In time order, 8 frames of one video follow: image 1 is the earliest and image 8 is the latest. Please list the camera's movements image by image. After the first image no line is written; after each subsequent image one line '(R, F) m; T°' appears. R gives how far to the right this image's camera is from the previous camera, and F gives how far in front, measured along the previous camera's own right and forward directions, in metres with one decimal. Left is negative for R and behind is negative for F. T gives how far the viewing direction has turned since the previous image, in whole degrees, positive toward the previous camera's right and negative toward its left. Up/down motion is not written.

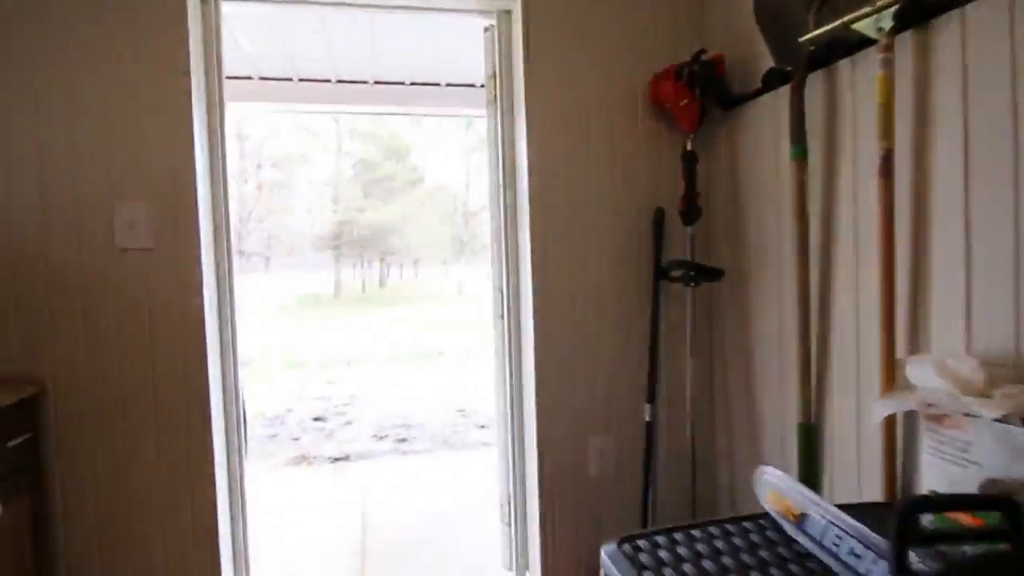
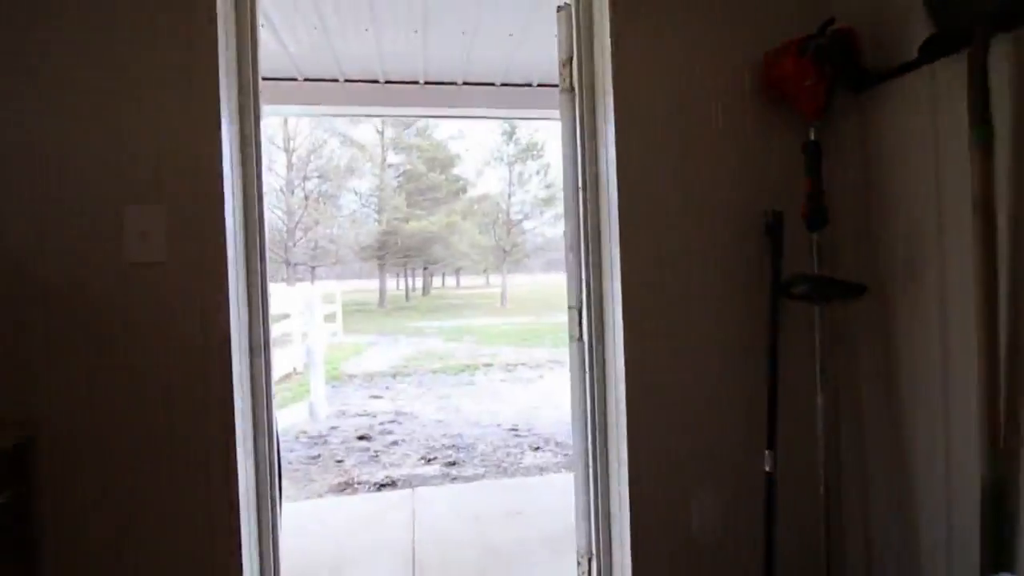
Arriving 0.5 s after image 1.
(-0.2, +0.4) m; -5°
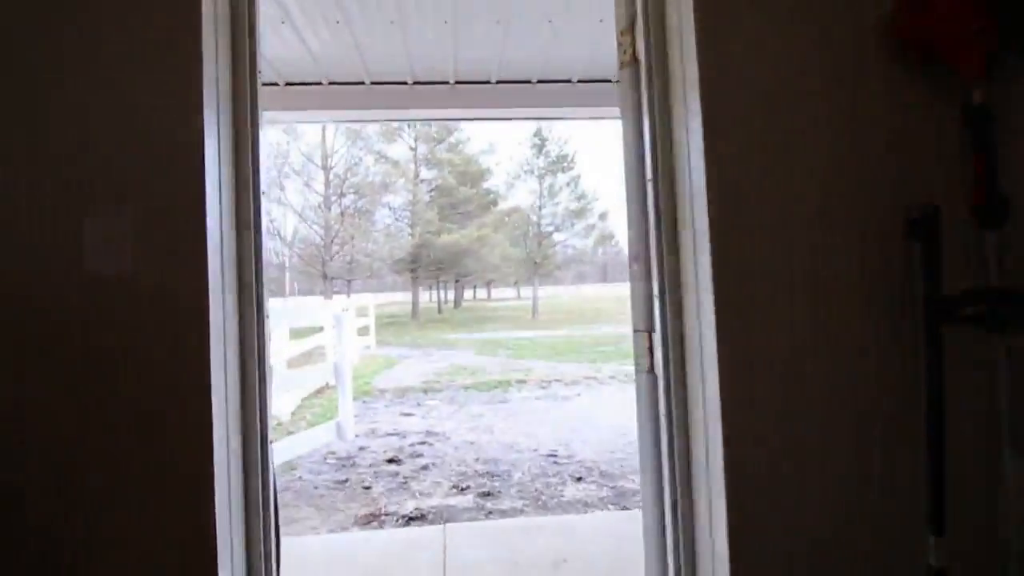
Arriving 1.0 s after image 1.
(-0.1, +0.3) m; -4°
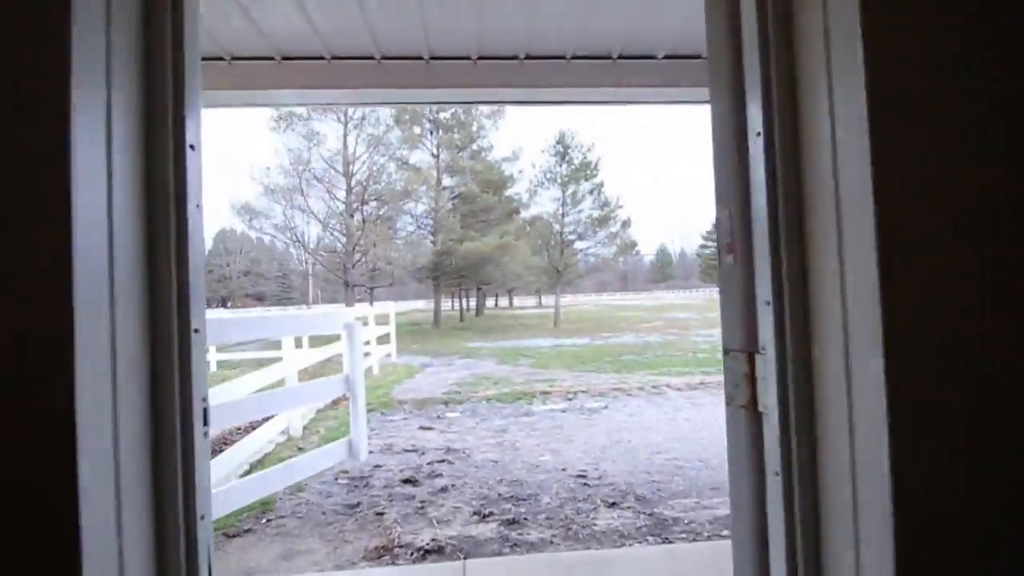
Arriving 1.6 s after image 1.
(0.0, +0.4) m; -3°
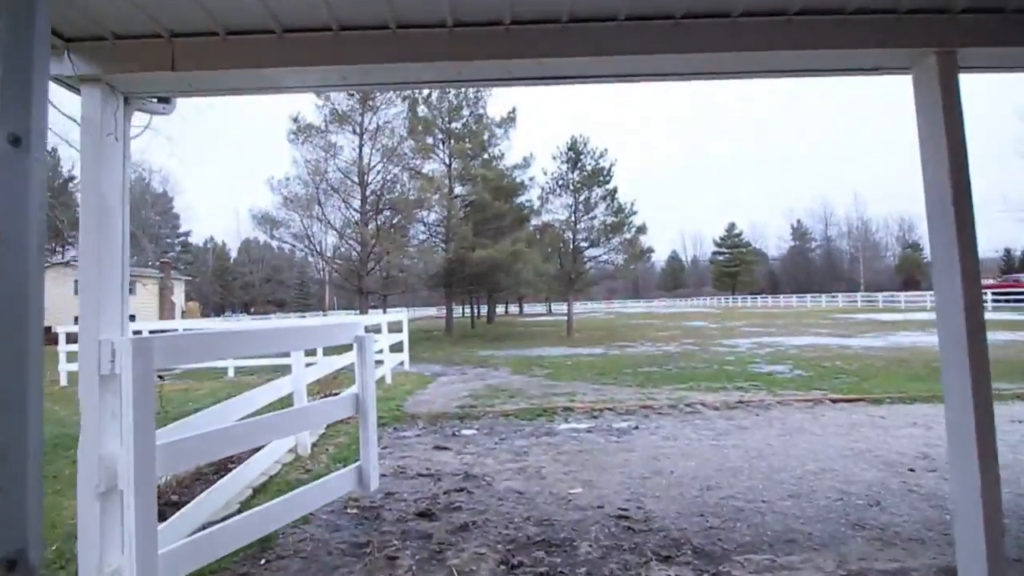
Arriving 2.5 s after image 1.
(-0.1, +0.6) m; -2°
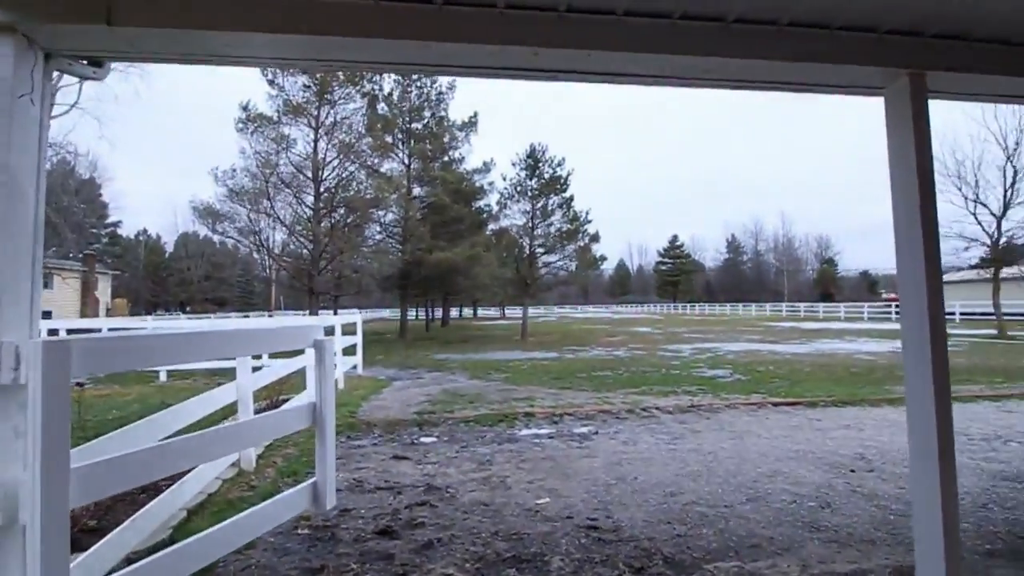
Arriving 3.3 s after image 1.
(-0.1, +0.1) m; +6°
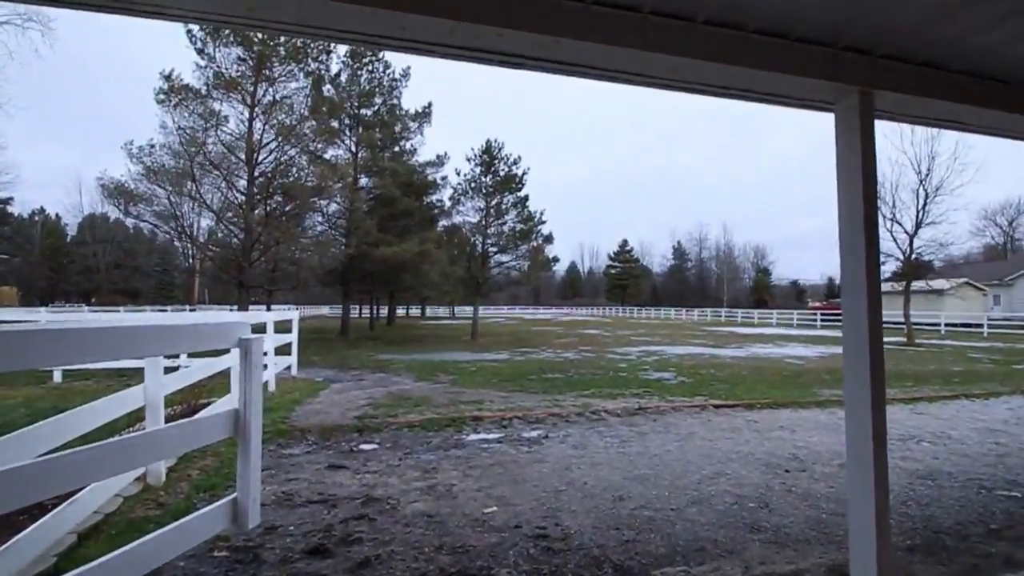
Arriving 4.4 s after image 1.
(-0.1, +0.2) m; +7°
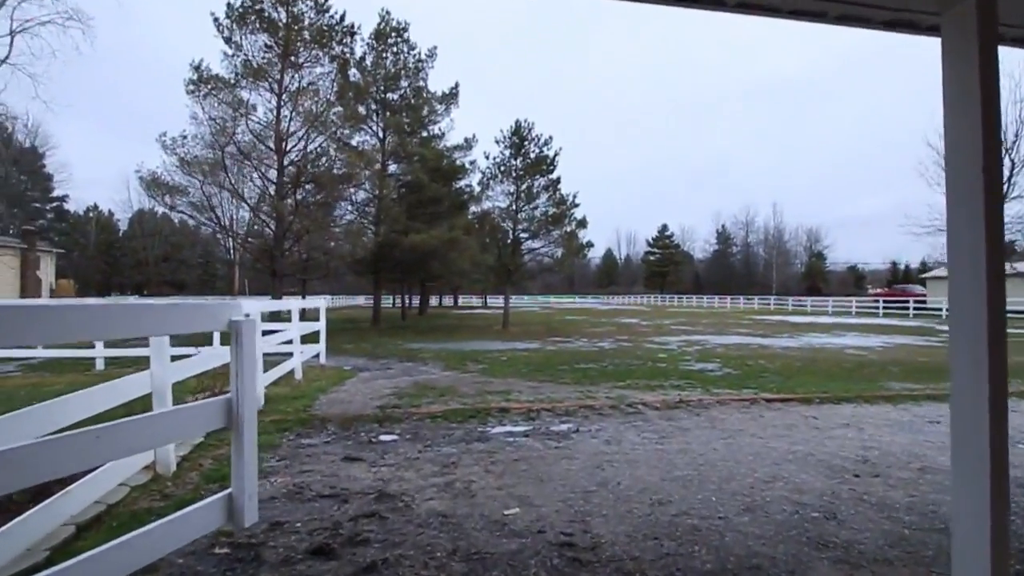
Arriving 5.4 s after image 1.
(+0.1, +0.4) m; -5°
